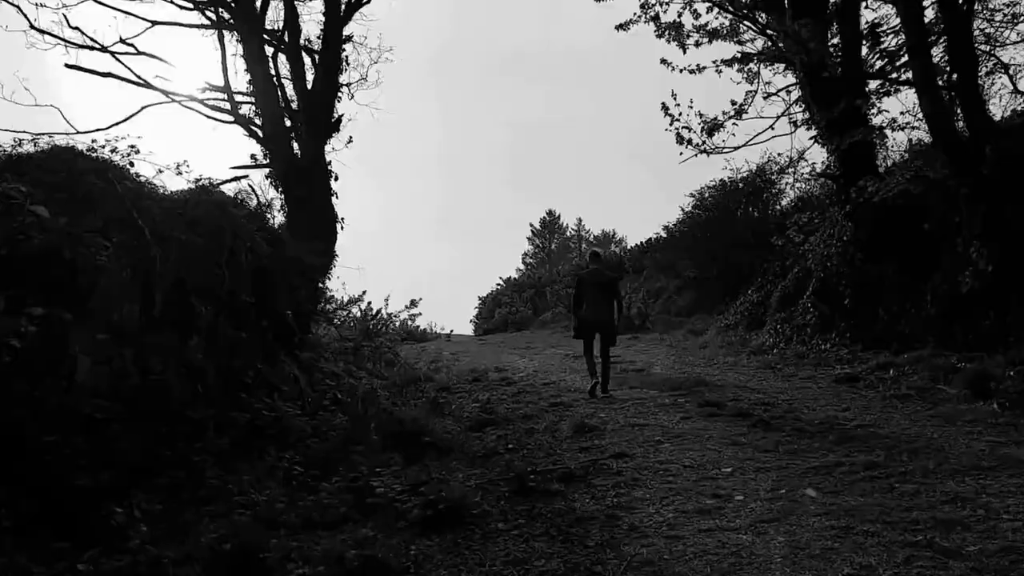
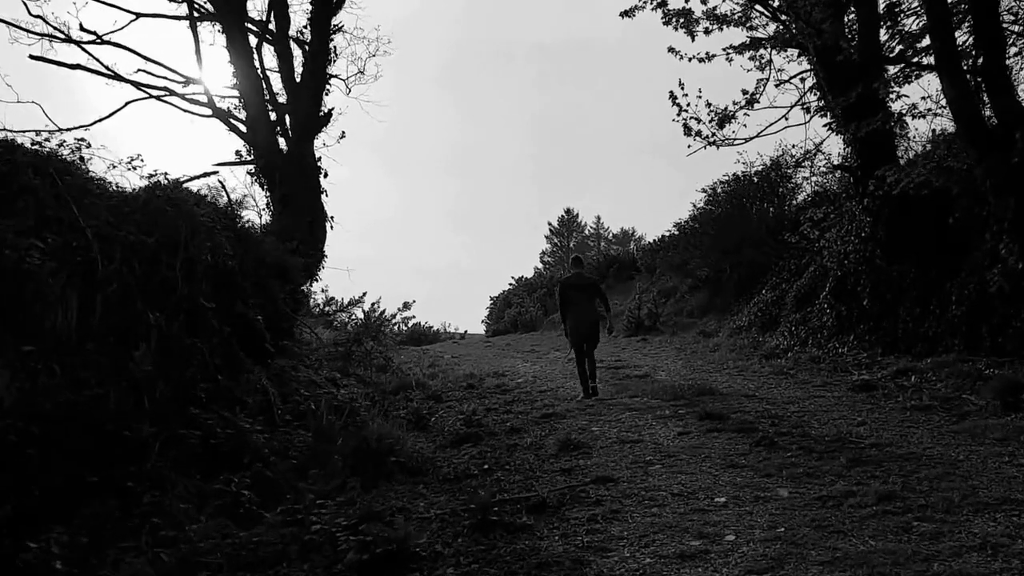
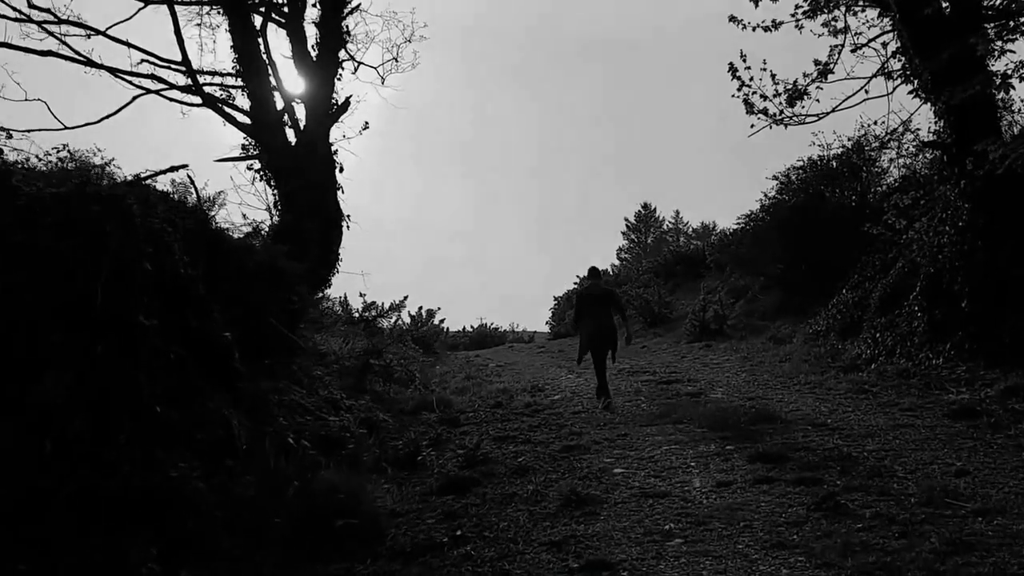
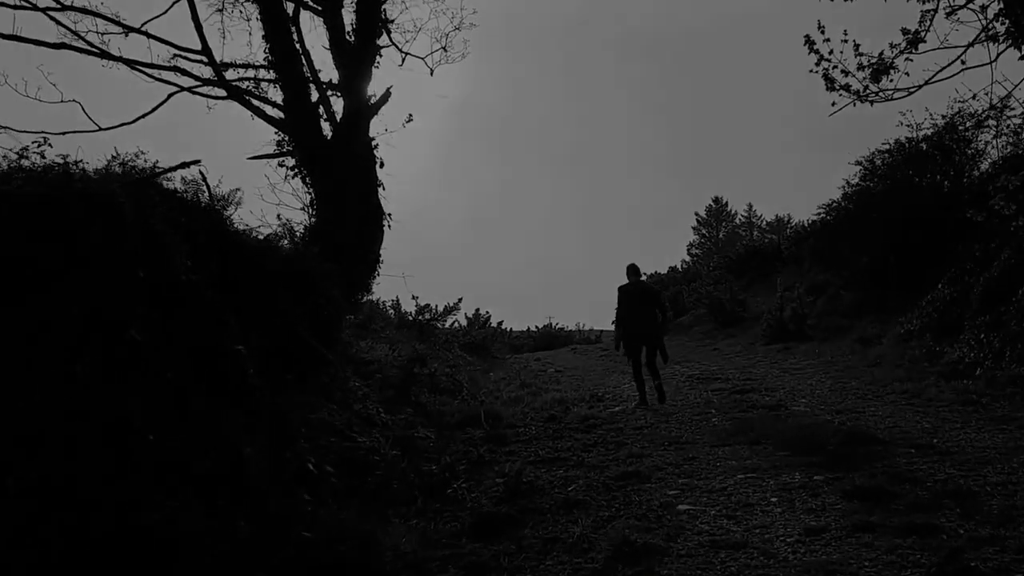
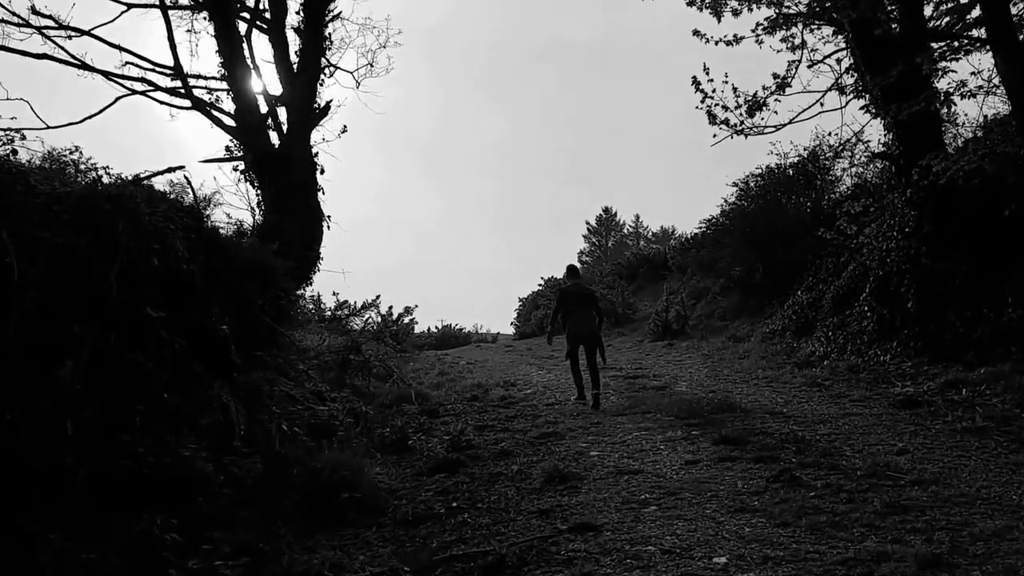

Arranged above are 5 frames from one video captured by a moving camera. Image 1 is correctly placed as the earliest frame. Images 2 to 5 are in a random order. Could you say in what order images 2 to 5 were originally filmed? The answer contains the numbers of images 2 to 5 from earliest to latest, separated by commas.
2, 5, 3, 4
